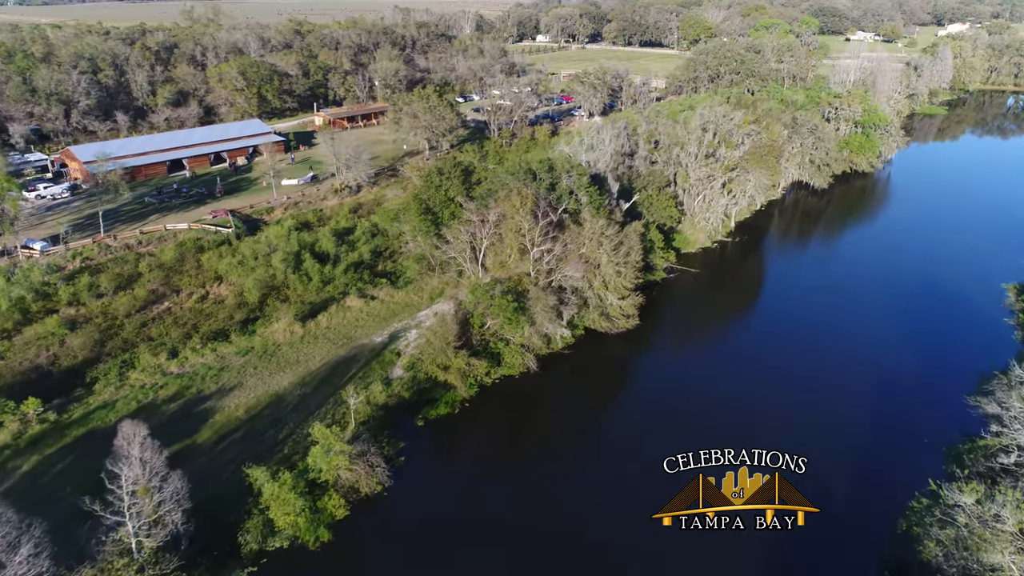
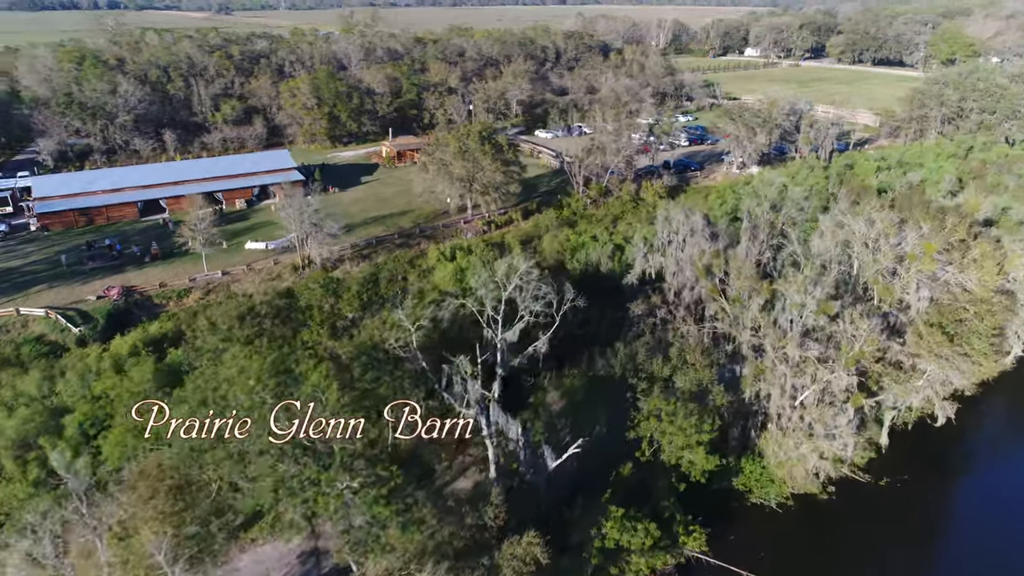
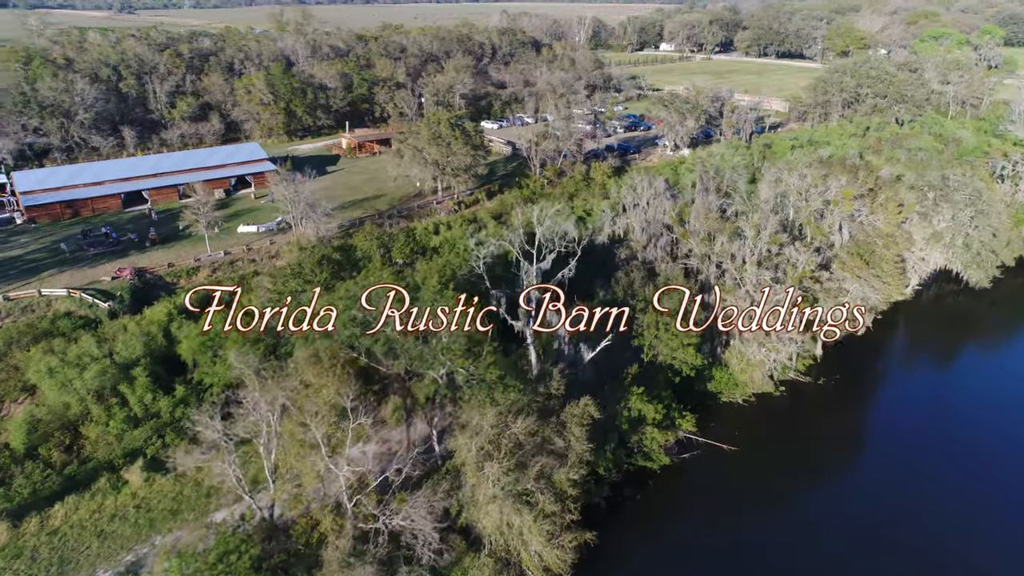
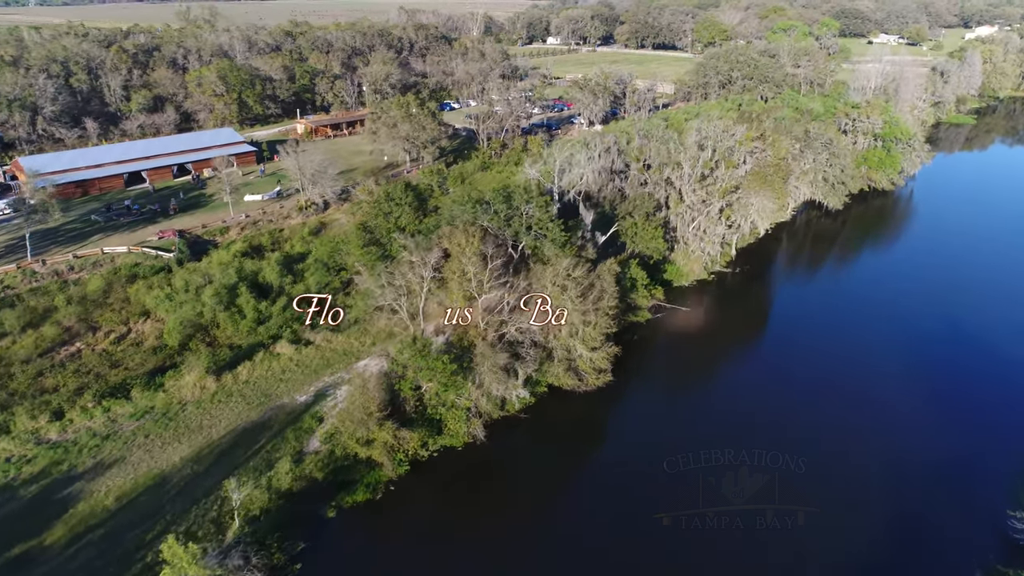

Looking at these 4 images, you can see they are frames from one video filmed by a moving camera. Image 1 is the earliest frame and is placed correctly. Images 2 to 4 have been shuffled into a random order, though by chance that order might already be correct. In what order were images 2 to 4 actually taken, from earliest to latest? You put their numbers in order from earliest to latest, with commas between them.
4, 3, 2
